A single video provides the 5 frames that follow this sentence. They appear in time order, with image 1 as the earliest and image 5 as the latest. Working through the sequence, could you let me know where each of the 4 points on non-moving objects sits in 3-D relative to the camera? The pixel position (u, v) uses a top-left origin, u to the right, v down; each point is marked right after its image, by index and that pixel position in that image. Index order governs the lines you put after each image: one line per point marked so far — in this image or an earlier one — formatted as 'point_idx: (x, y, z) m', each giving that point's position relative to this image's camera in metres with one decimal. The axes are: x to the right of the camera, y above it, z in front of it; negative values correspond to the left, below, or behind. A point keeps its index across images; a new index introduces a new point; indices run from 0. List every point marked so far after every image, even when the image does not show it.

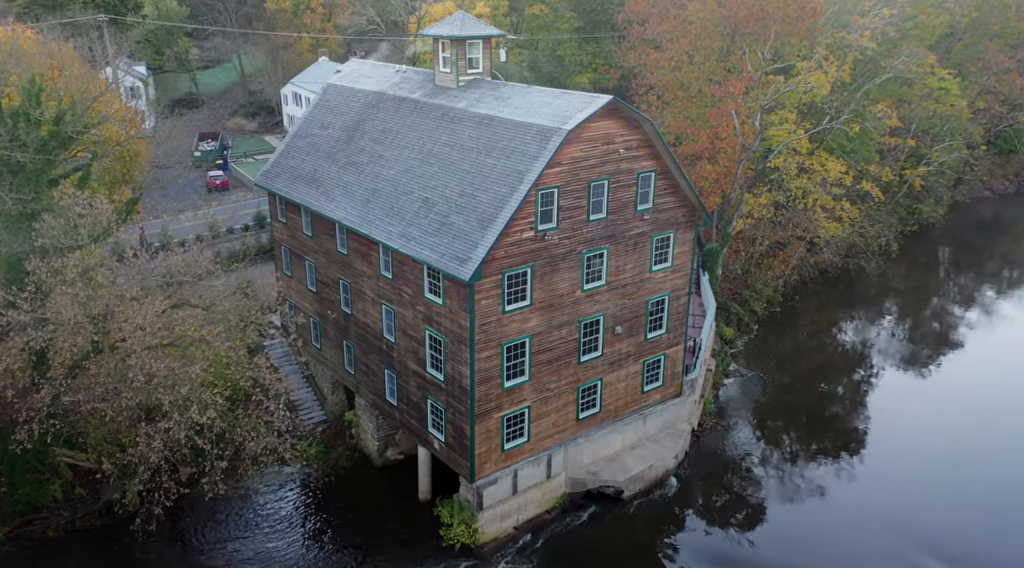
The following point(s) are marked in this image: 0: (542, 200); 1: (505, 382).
0: (+0.6, +1.8, +16.6) m
1: (-0.2, -2.2, +17.4) m
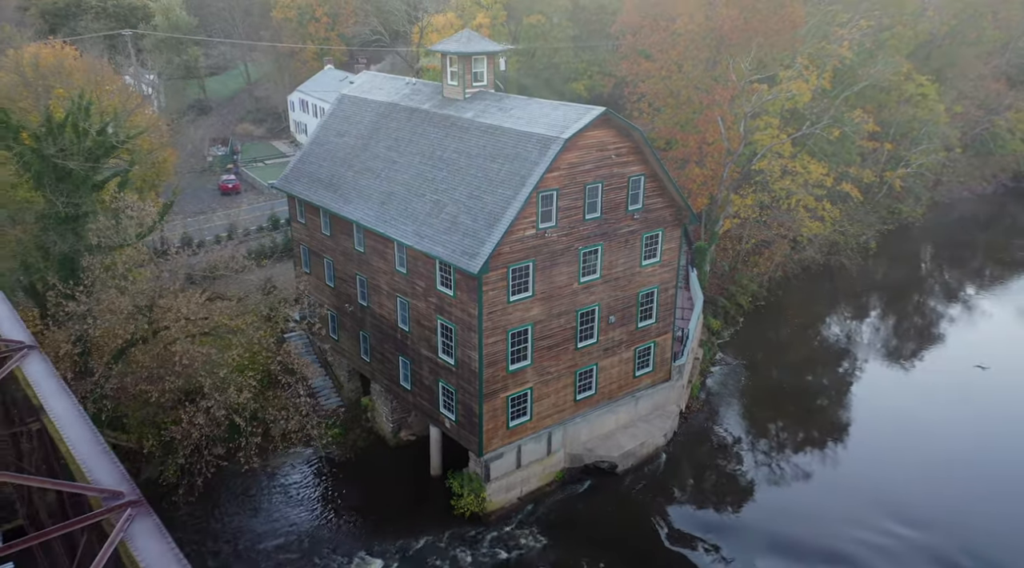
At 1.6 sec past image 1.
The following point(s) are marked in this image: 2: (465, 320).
0: (+0.7, +2.0, +18.6) m
1: (-0.1, -2.0, +19.3) m
2: (-1.2, -0.9, +18.8) m
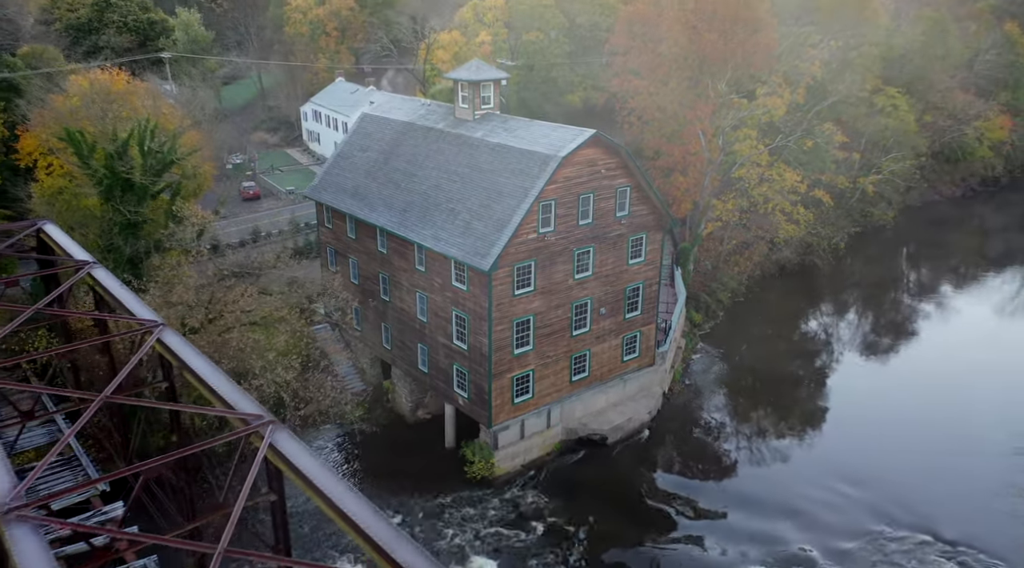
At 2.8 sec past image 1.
0: (+0.9, +2.1, +21.9) m
1: (+0.1, -1.9, +22.6) m
2: (-1.0, -0.7, +22.1) m
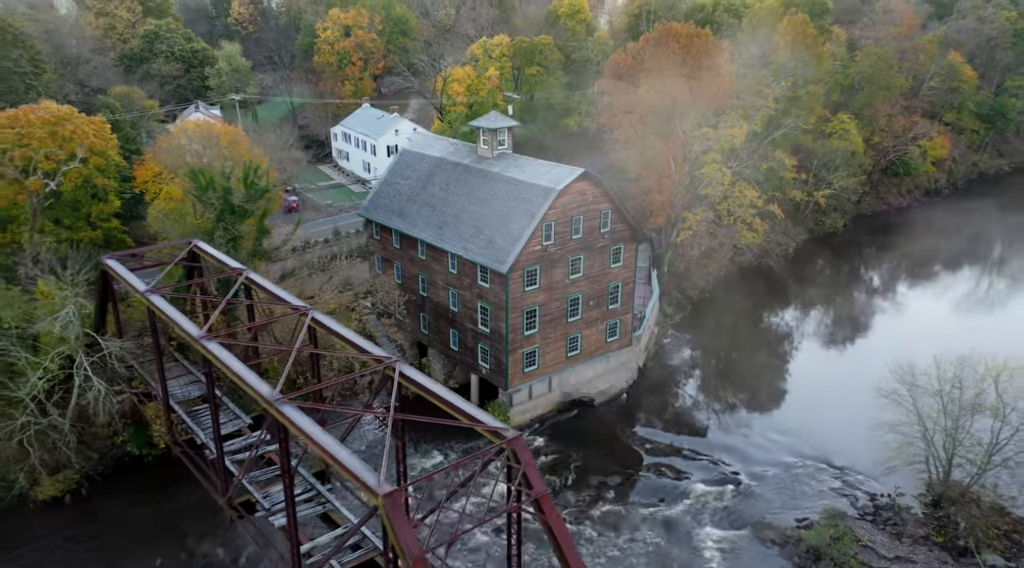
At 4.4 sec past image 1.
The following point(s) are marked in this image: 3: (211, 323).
0: (+1.3, +2.2, +29.7) m
1: (+0.5, -1.9, +30.5) m
2: (-0.6, -0.7, +29.9) m
3: (-7.6, -1.0, +19.4) m
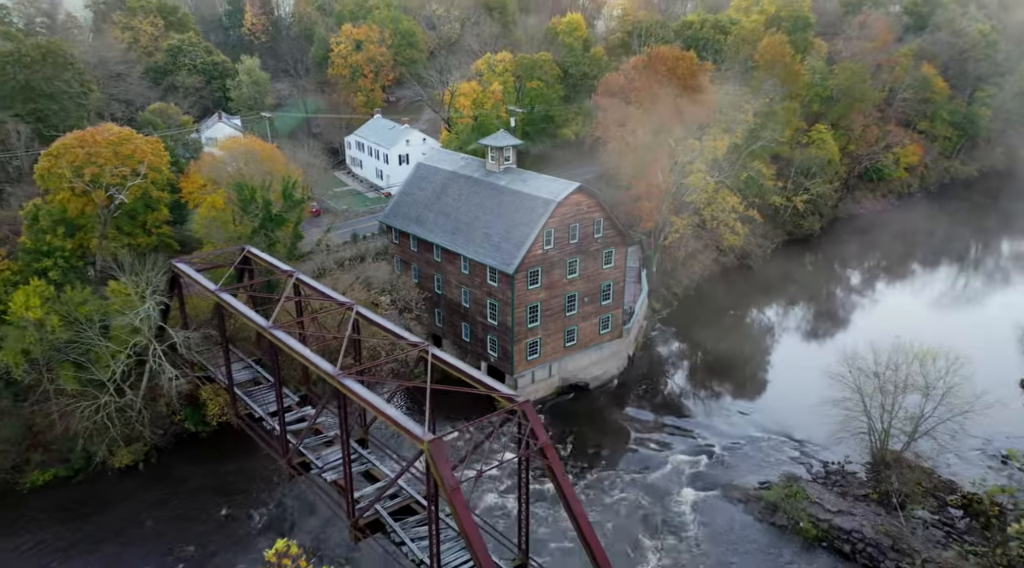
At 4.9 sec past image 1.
0: (+1.5, +2.2, +34.3) m
1: (+0.7, -1.8, +35.1) m
2: (-0.3, -0.7, +34.5) m
3: (-7.4, -1.0, +24.0) m
